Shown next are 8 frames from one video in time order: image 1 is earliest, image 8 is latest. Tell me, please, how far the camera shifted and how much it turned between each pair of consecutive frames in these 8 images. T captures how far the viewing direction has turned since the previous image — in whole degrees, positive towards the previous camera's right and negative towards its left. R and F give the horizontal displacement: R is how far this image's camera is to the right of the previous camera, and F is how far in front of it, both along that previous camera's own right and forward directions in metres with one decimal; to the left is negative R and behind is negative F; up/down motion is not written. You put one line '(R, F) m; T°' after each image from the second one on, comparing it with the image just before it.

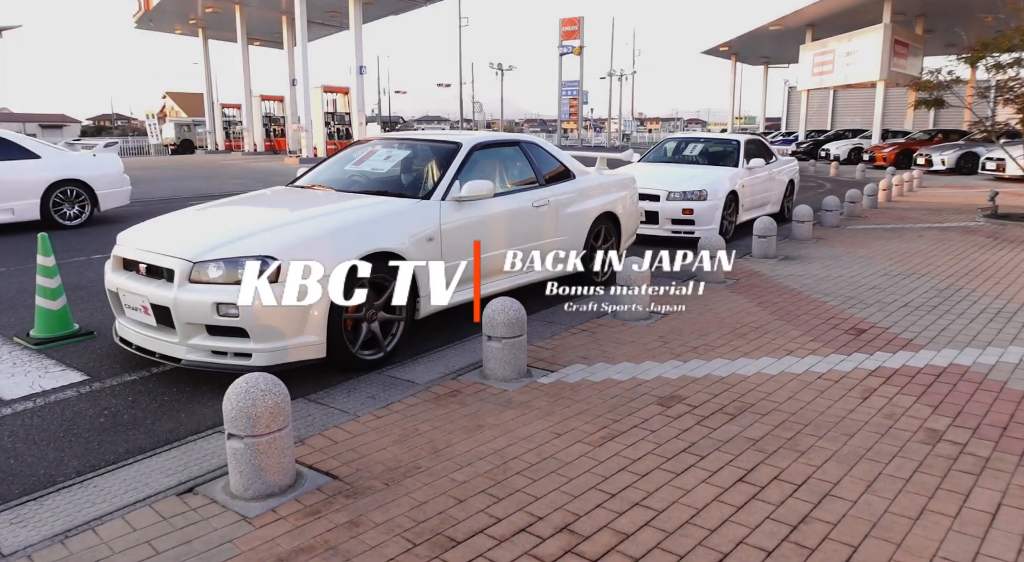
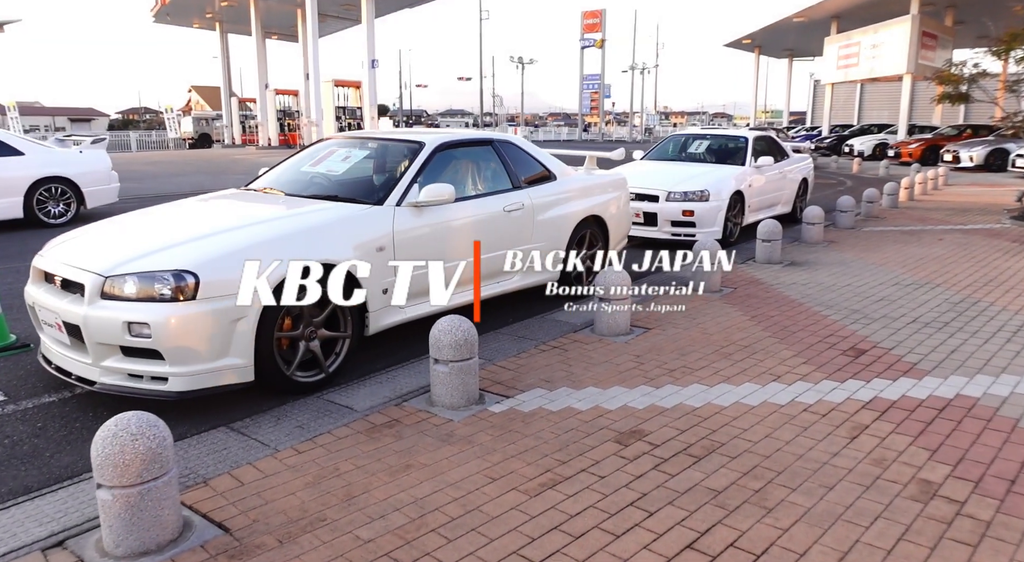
(+0.5, +0.5) m; -2°
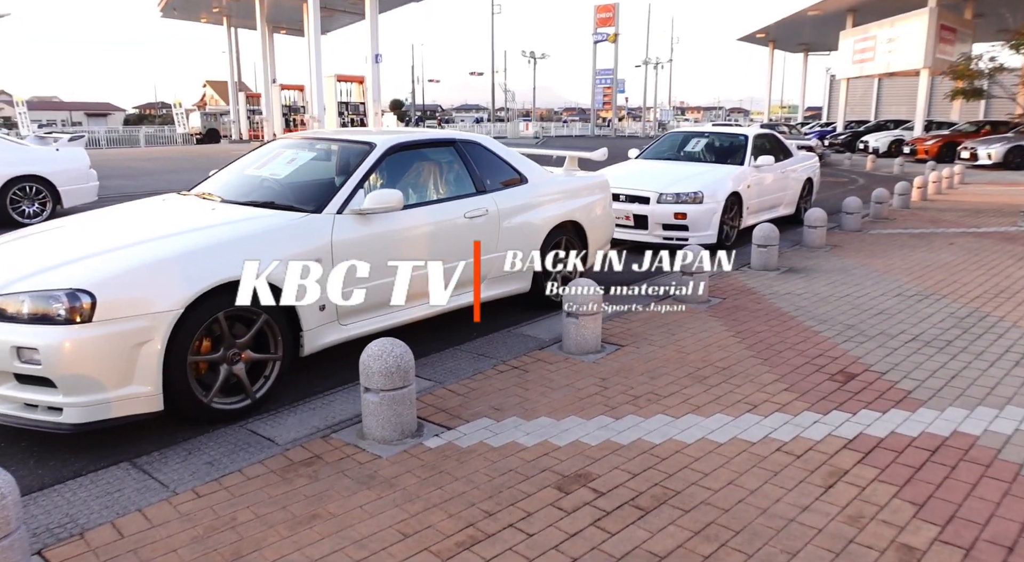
(+0.4, +0.5) m; -1°
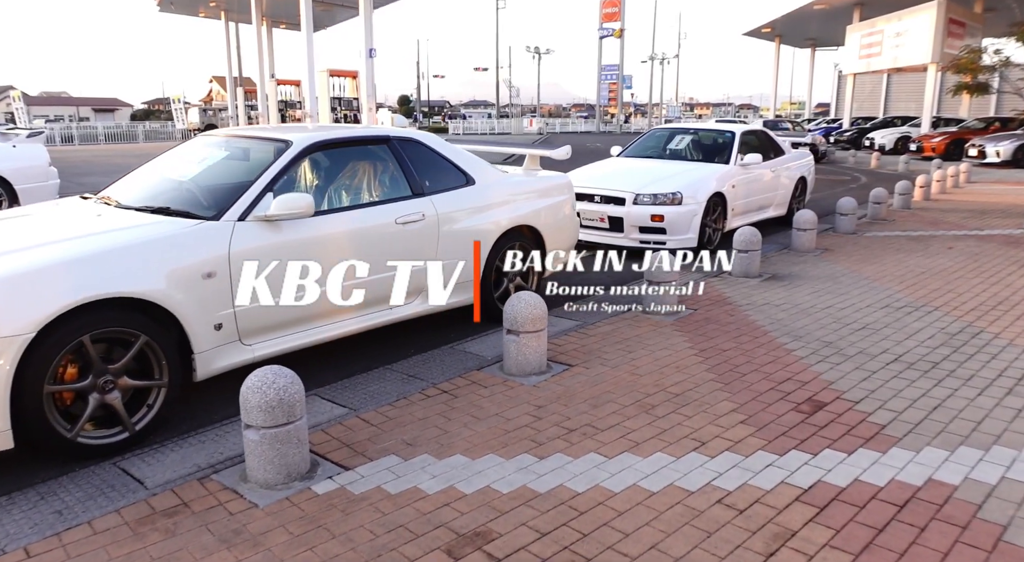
(+0.5, +0.6) m; -1°
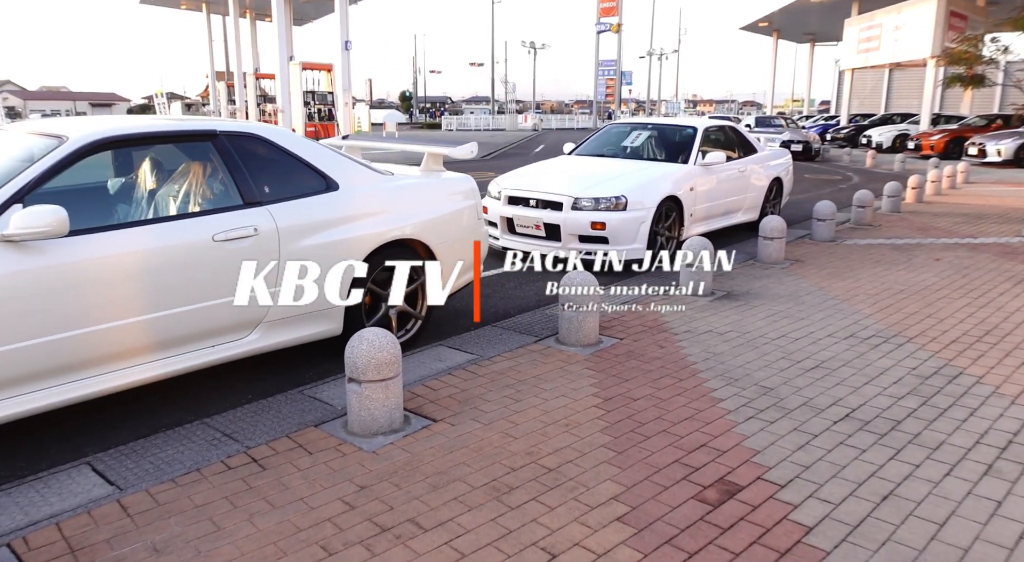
(+0.8, +1.1) m; 0°
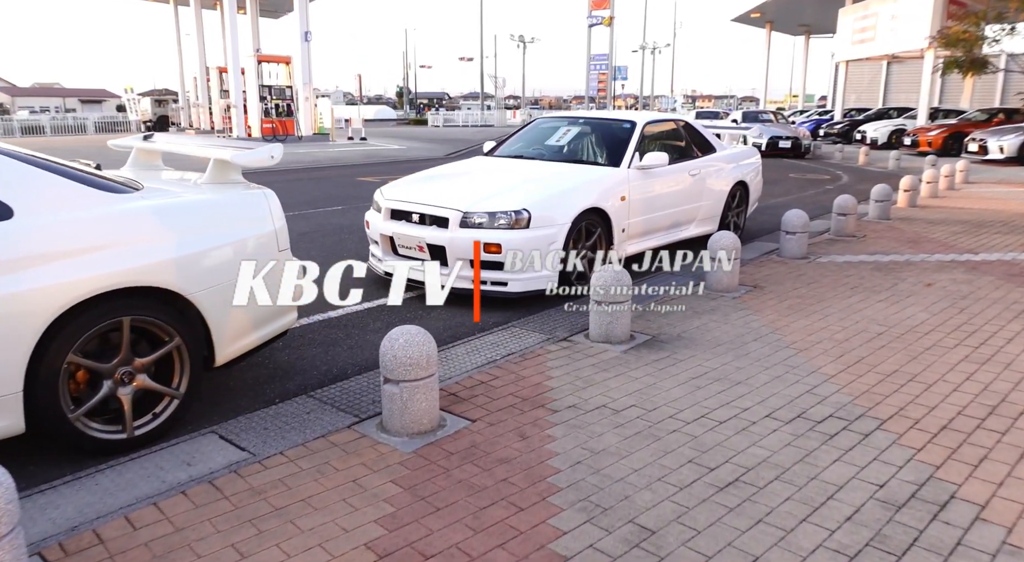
(+1.0, +1.6) m; 0°
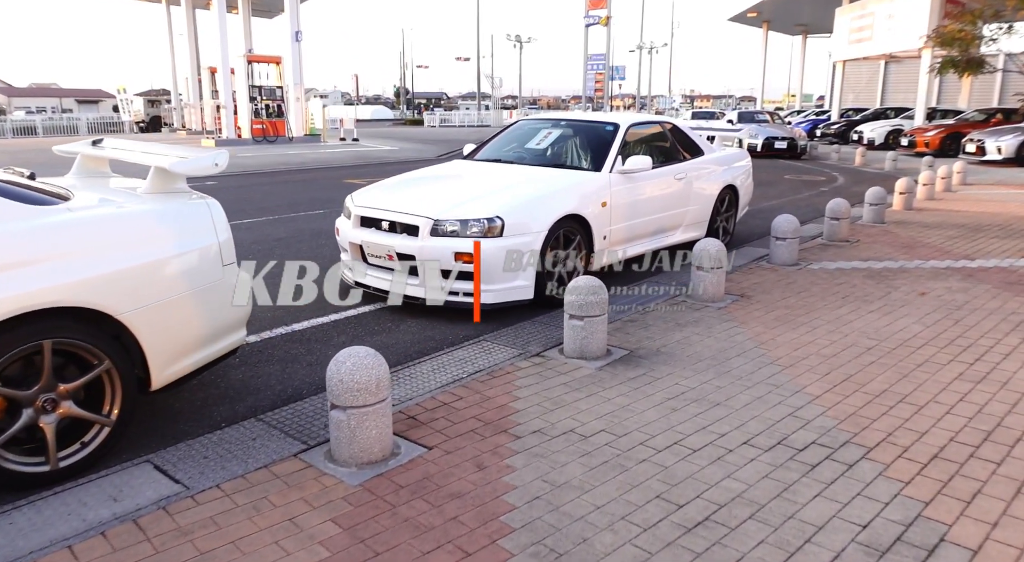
(+0.2, +0.3) m; 0°
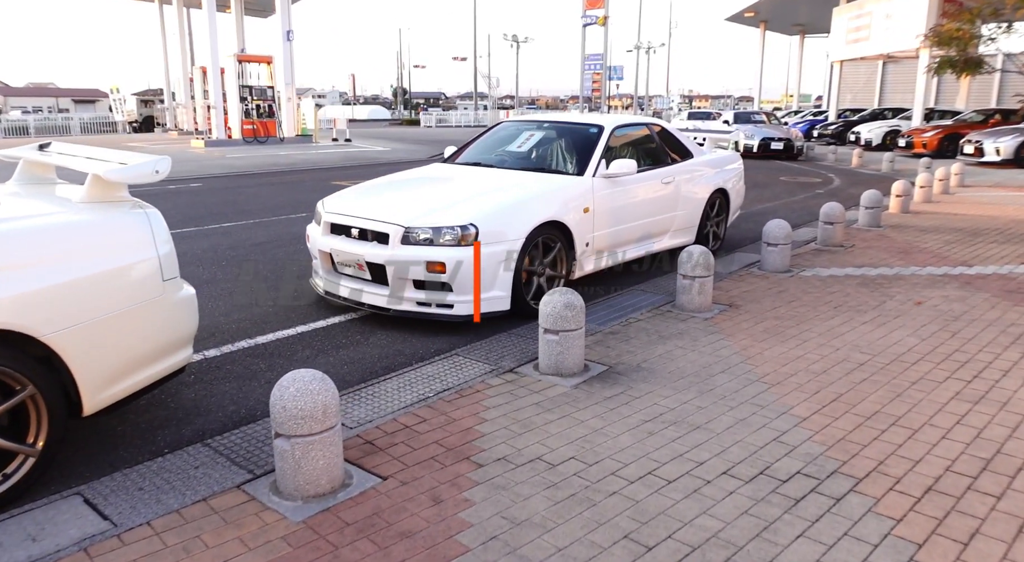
(+0.2, +0.3) m; 0°
